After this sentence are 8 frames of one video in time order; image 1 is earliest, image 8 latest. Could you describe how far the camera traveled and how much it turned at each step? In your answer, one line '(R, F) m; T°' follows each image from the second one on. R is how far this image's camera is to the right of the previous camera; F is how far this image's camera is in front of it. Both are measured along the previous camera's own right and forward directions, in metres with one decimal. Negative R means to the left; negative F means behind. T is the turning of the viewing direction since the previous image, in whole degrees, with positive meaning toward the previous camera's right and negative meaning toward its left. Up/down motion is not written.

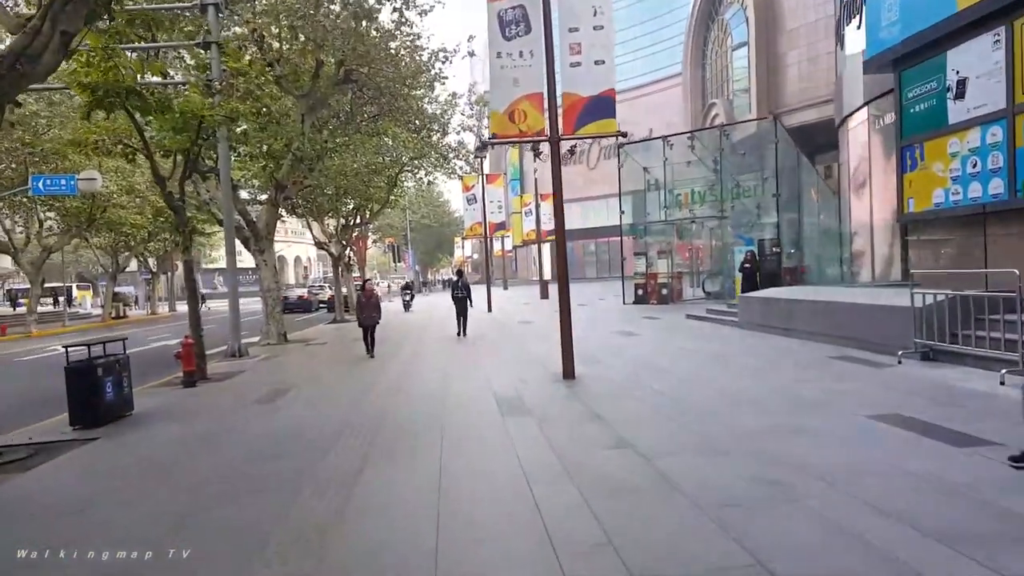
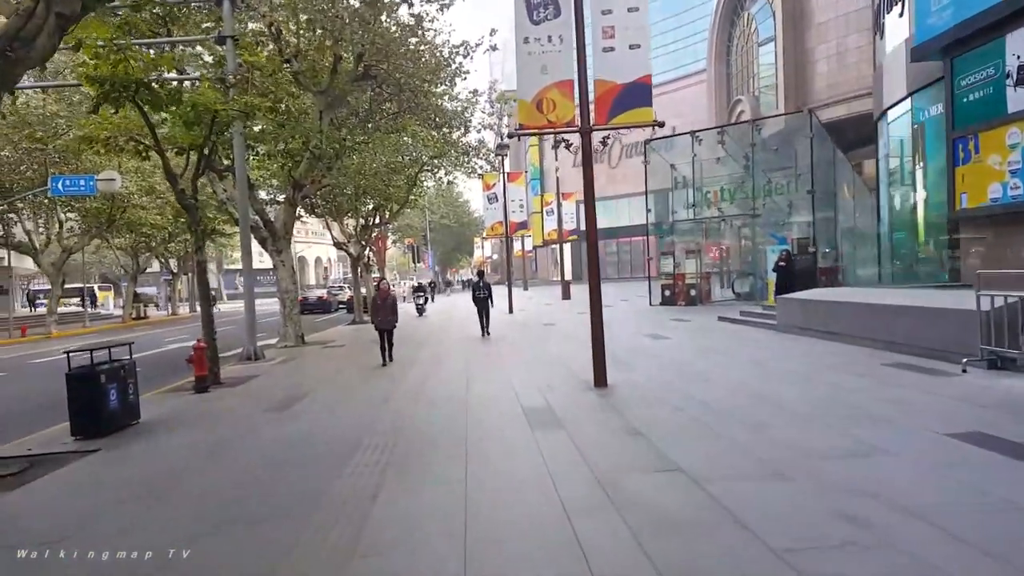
(-0.1, +0.6) m; -1°
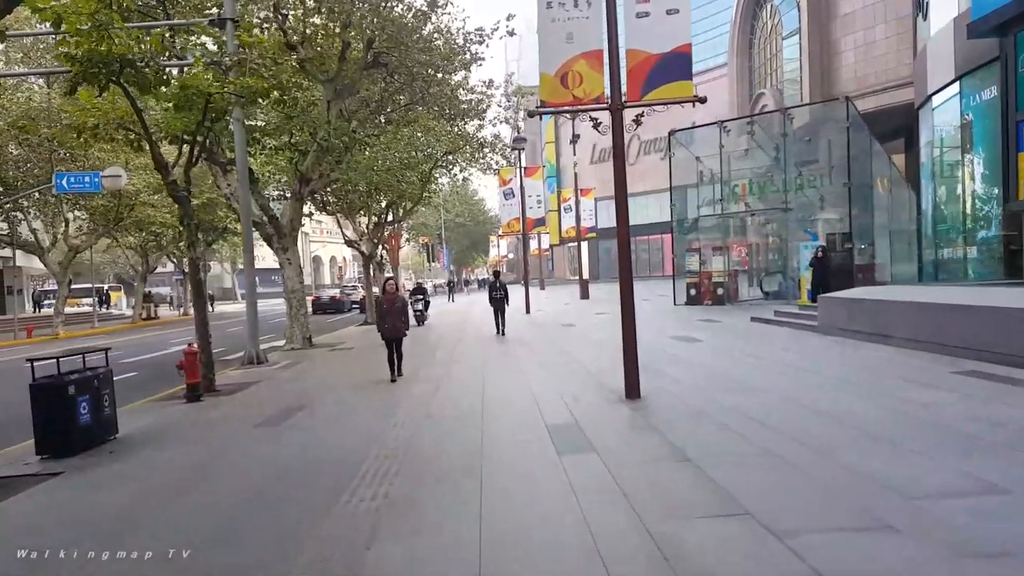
(-0.1, +0.9) m; -1°
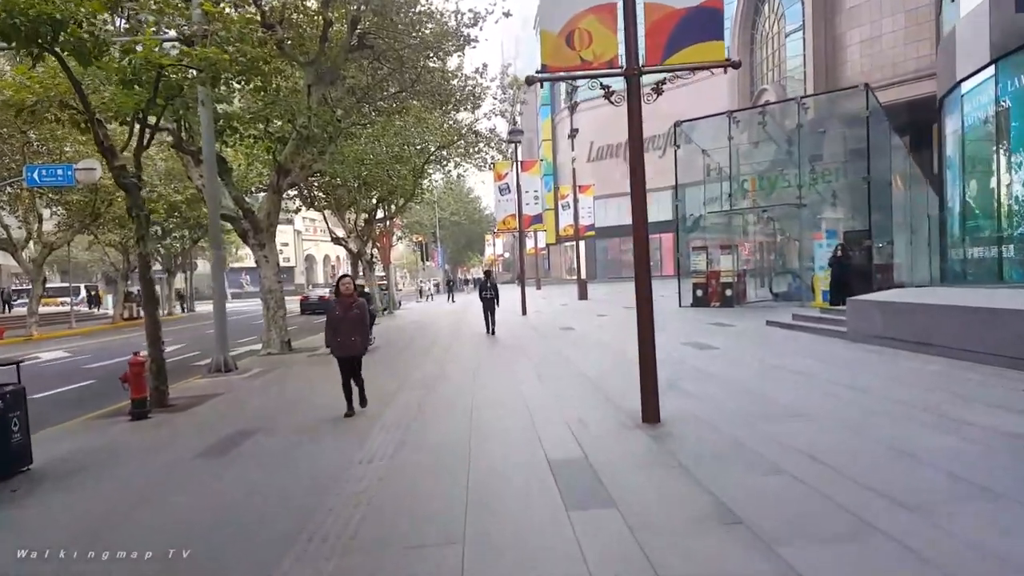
(0.0, +1.1) m; 0°
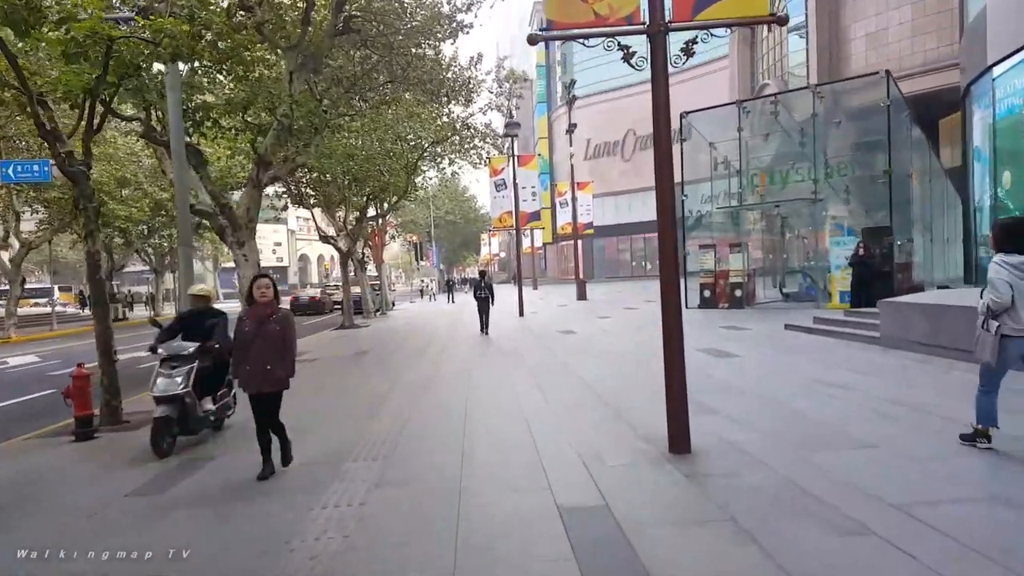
(0.0, +1.0) m; 0°
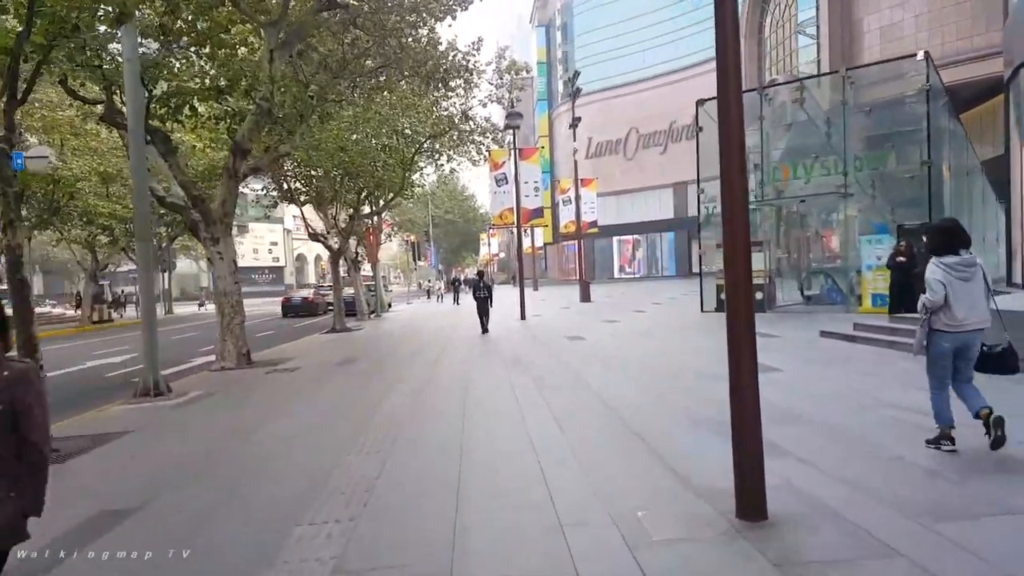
(-0.1, +1.3) m; 0°
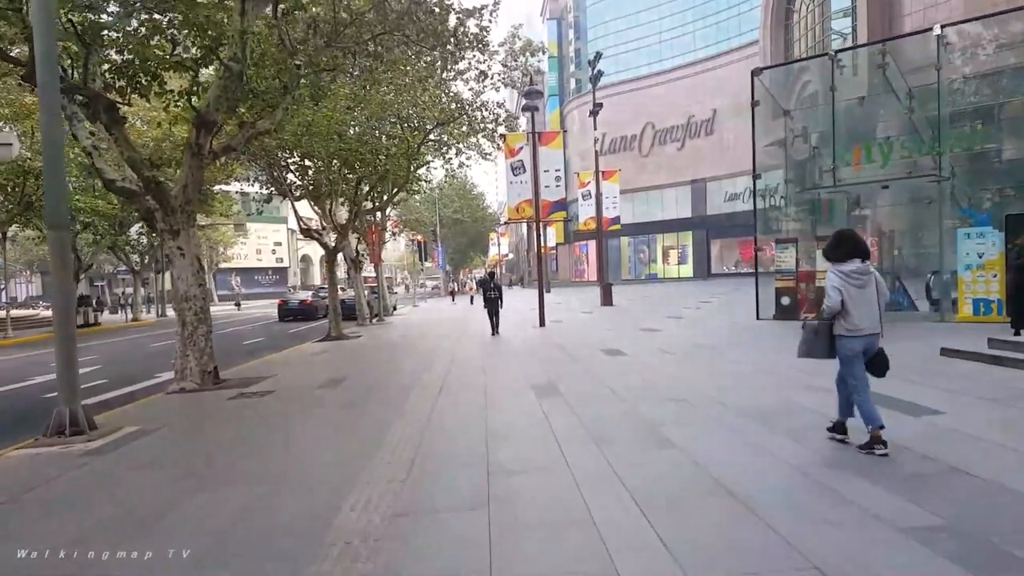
(-0.2, +2.3) m; -1°
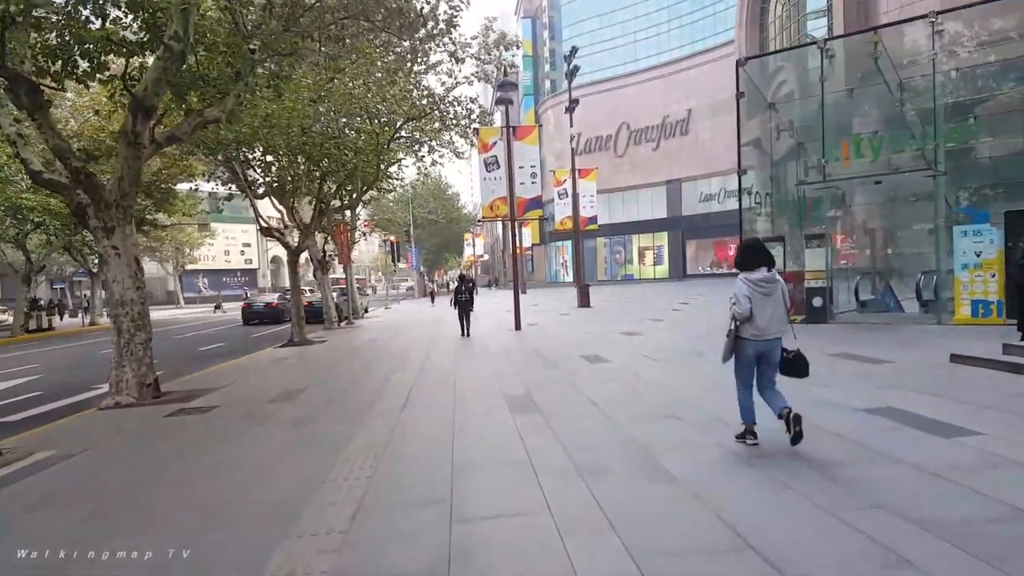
(0.0, +0.8) m; +2°
